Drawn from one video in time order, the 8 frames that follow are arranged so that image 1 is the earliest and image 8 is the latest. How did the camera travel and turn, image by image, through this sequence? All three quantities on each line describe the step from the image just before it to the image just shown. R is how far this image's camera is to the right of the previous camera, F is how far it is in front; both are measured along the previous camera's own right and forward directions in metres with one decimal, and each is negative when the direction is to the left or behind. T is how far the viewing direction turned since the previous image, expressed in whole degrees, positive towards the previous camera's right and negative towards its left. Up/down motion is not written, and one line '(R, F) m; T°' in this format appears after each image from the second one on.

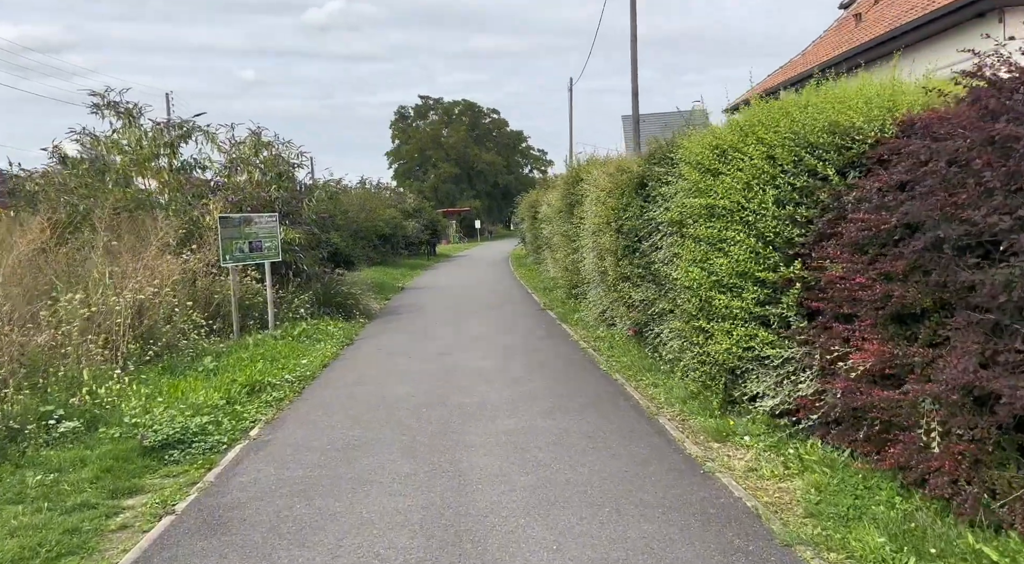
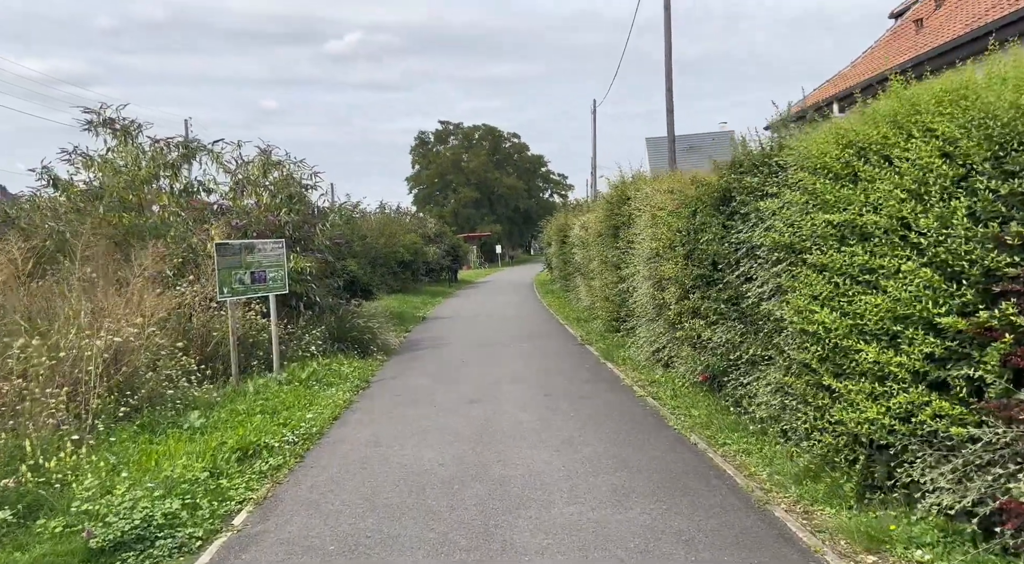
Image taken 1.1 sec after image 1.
(-0.3, +2.1) m; -1°
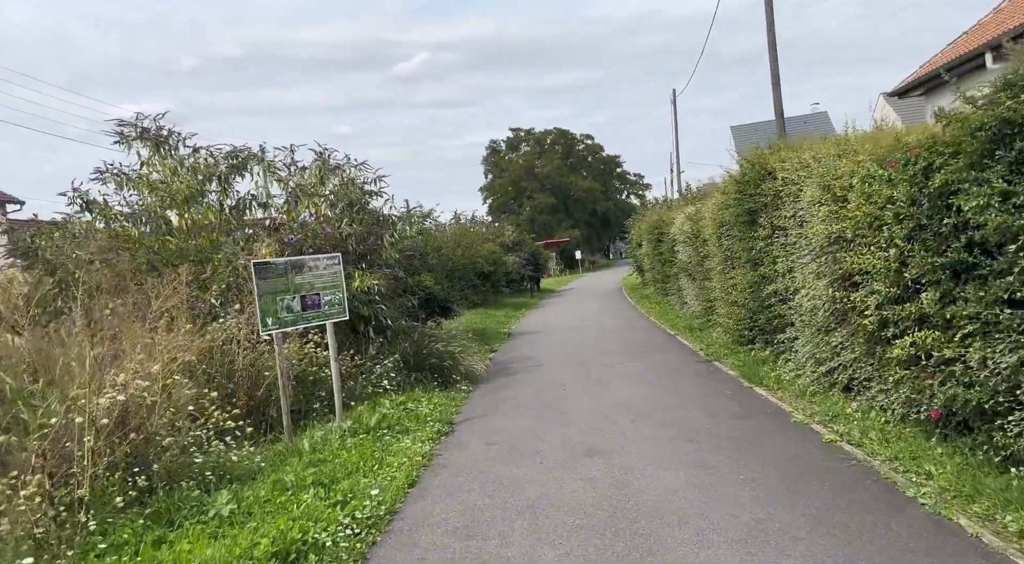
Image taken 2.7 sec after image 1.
(-0.4, +3.0) m; -4°
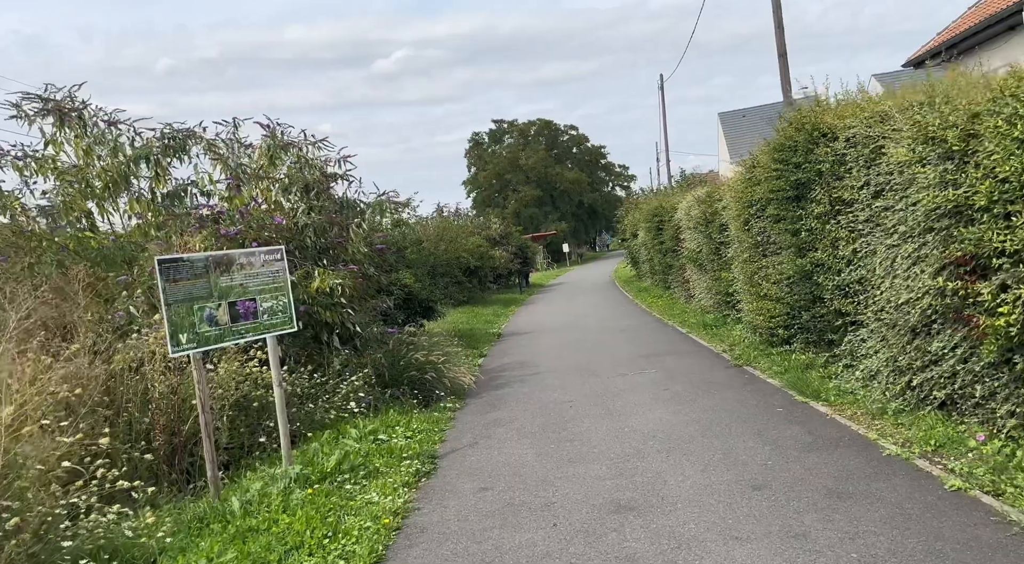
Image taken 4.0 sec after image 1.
(-0.1, +2.5) m; +1°
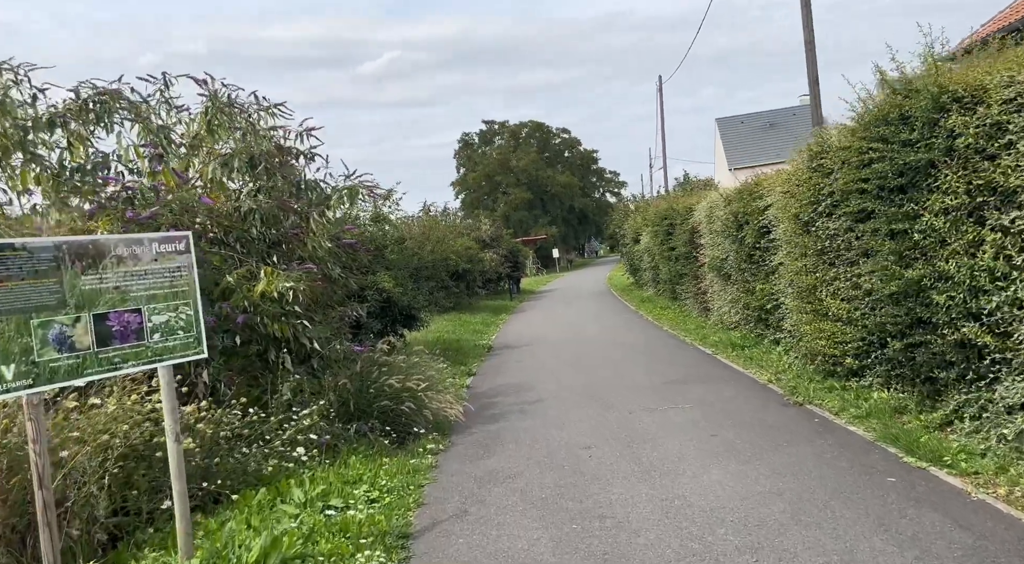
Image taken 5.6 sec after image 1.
(-0.2, +2.8) m; +1°
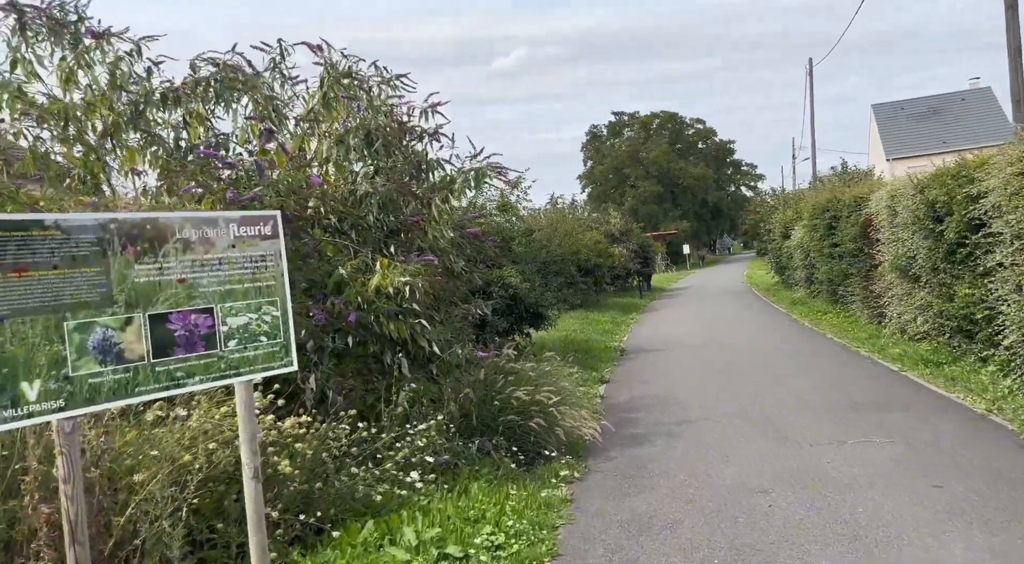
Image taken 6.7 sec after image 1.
(-0.2, +1.4) m; -7°
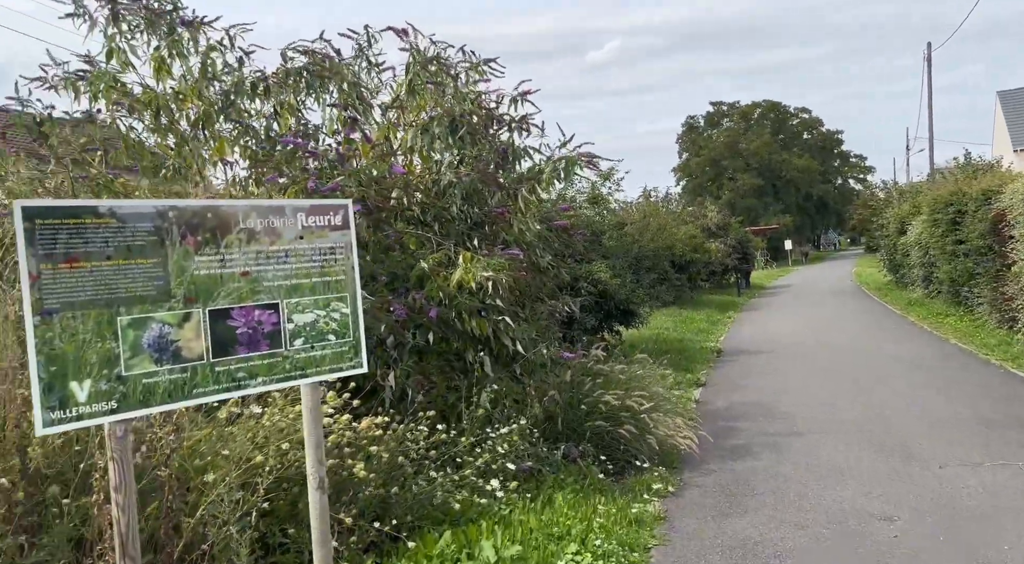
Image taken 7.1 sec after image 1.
(0.0, +0.4) m; -5°
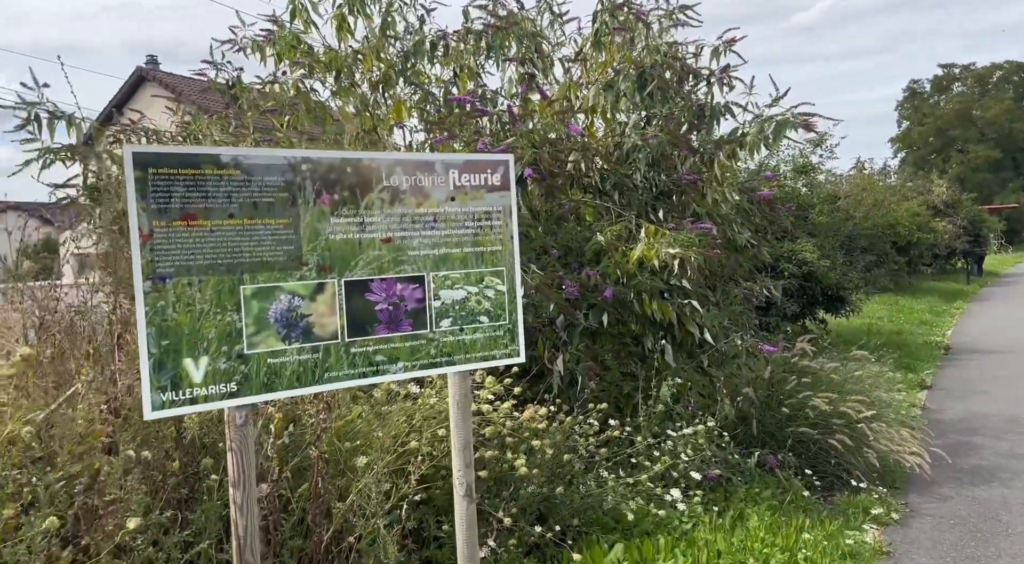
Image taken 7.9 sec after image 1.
(0.0, +0.7) m; -10°
